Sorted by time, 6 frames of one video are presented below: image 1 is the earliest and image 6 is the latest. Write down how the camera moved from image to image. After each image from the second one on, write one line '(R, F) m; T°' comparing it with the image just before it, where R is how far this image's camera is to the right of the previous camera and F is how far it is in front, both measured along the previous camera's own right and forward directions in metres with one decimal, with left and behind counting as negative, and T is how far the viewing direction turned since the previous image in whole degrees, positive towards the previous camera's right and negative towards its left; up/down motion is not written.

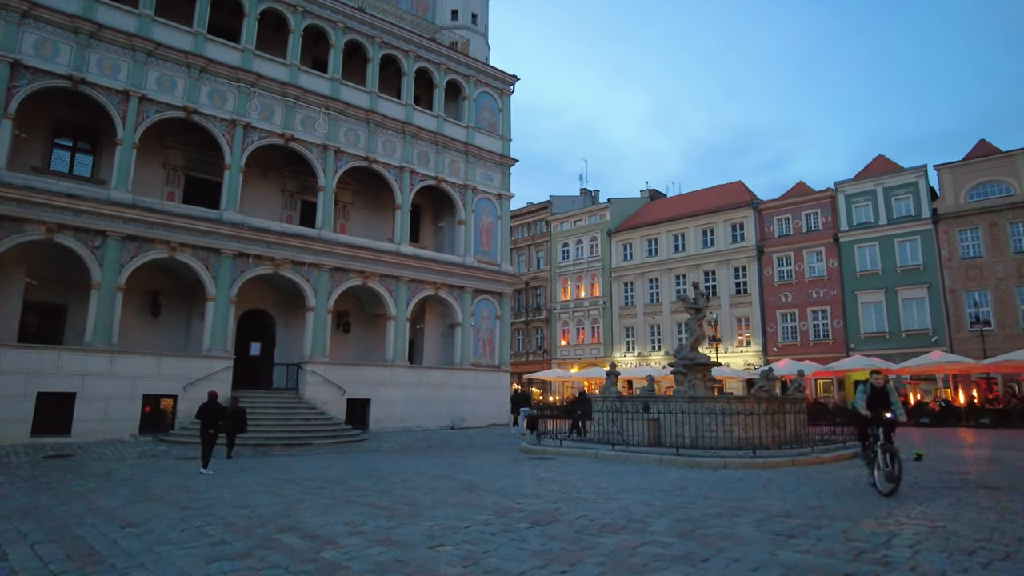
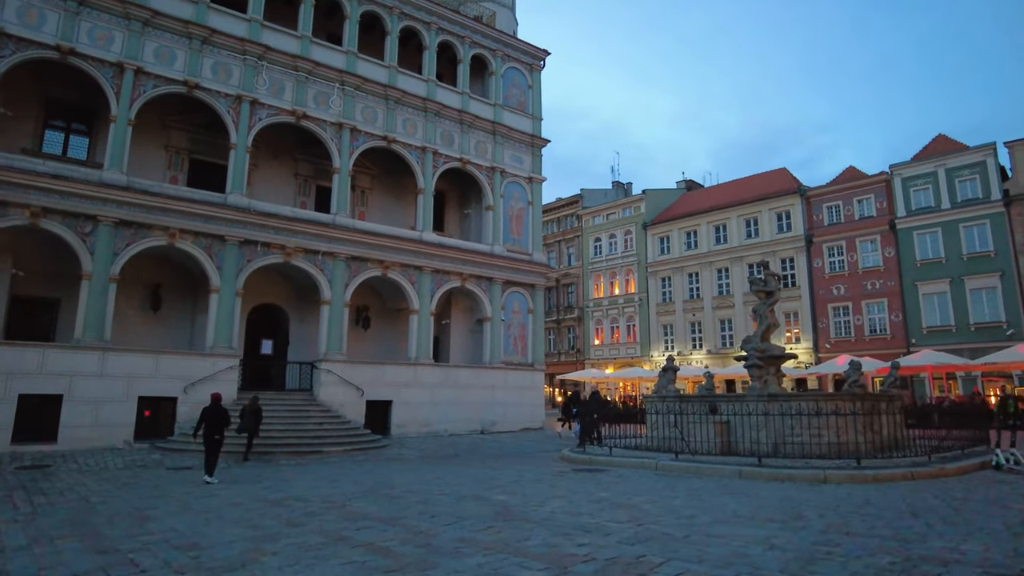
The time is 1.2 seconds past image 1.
(-0.2, +2.4) m; -2°
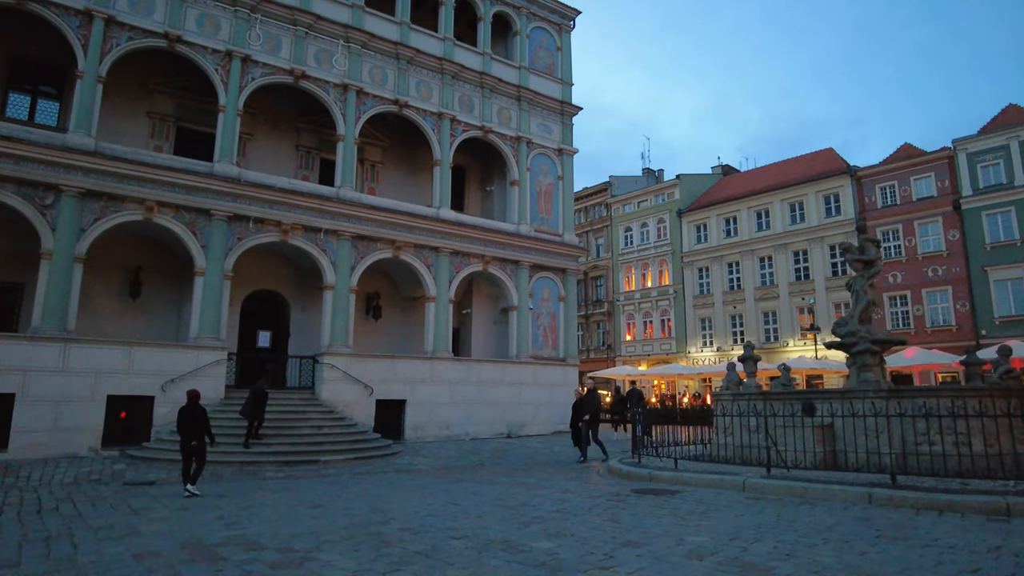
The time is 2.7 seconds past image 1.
(-0.2, +2.9) m; -2°
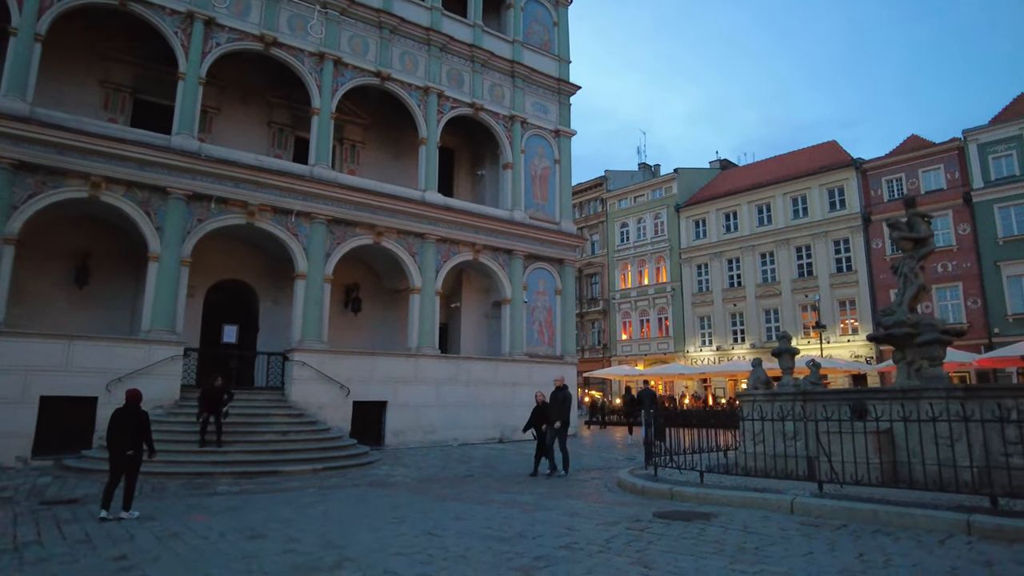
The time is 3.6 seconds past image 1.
(0.0, +1.8) m; +1°
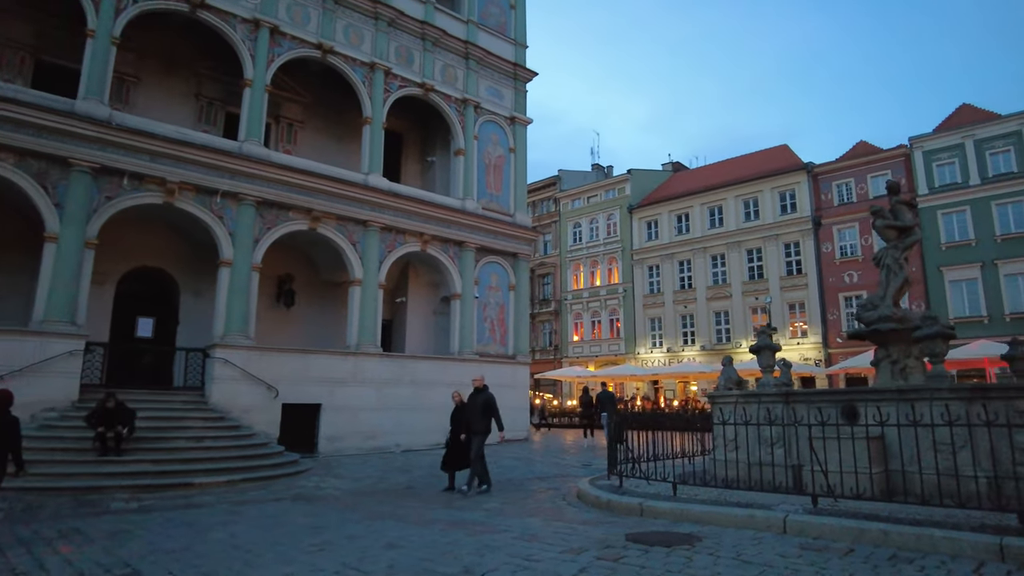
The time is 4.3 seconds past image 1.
(0.0, +1.2) m; +4°
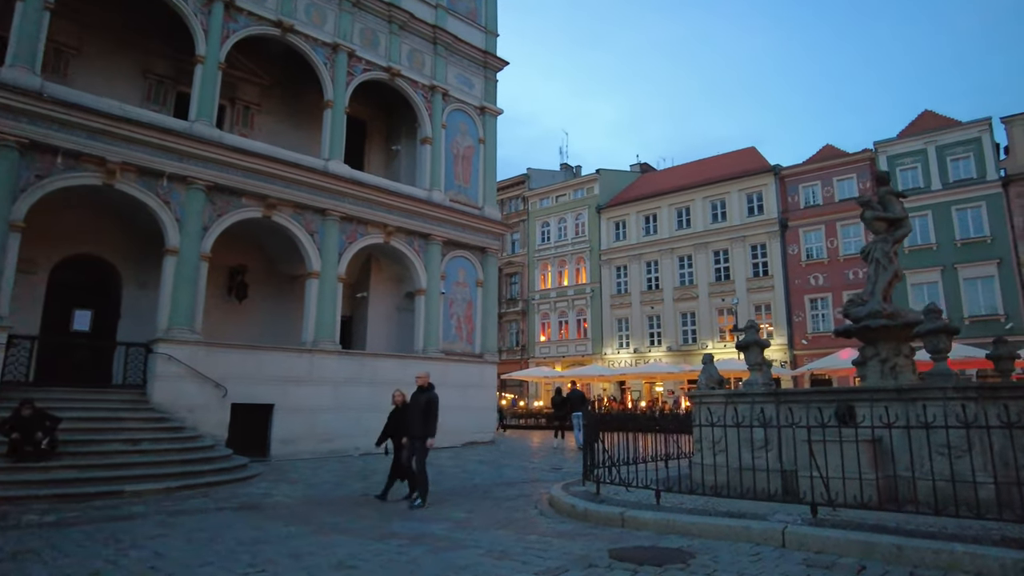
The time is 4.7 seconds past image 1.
(-0.1, +0.7) m; +3°
